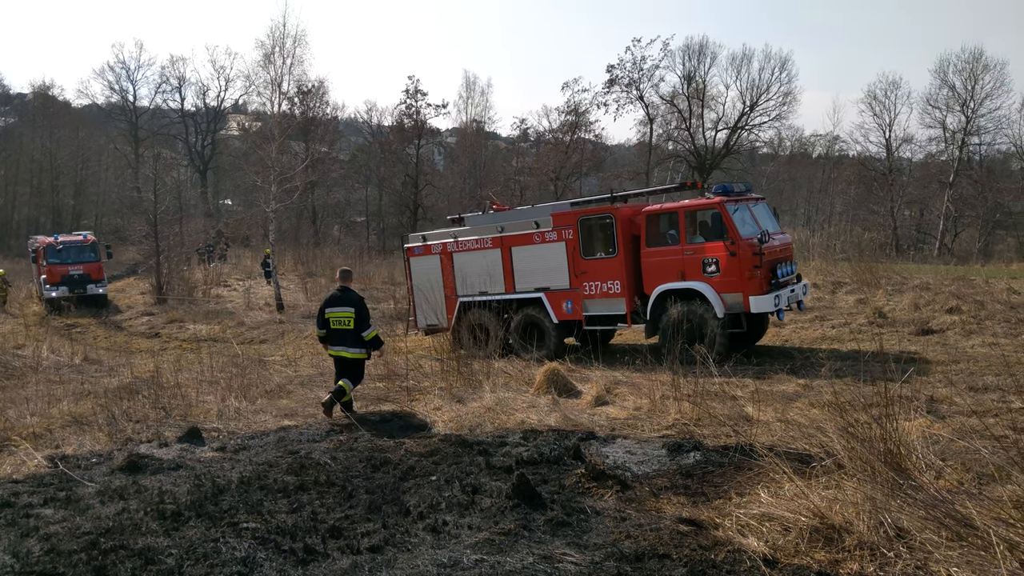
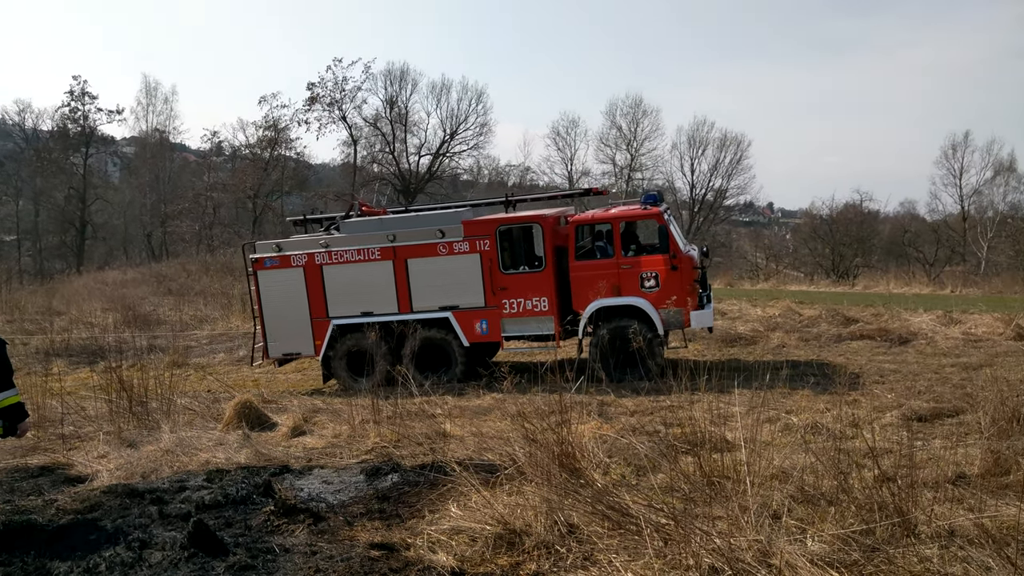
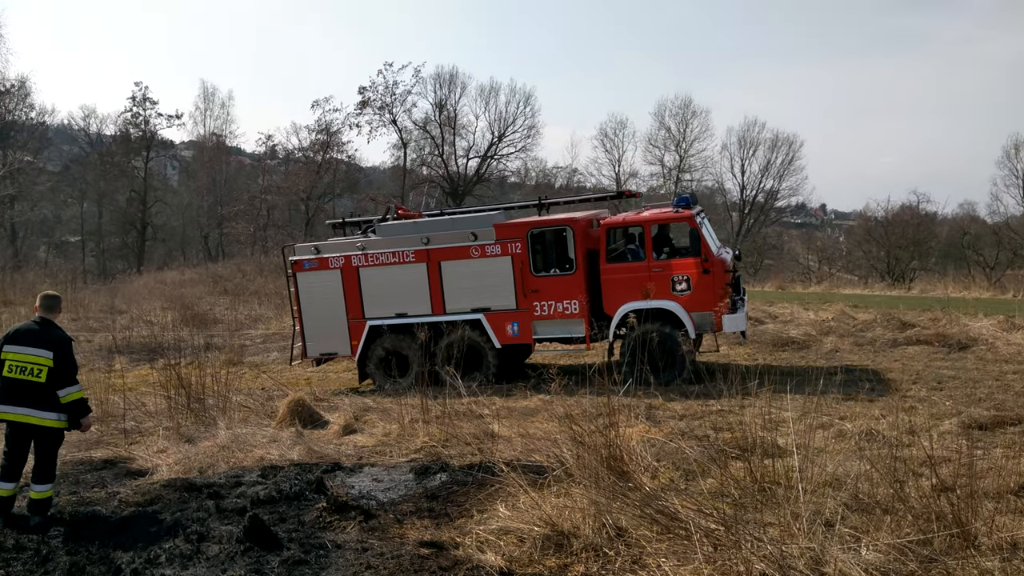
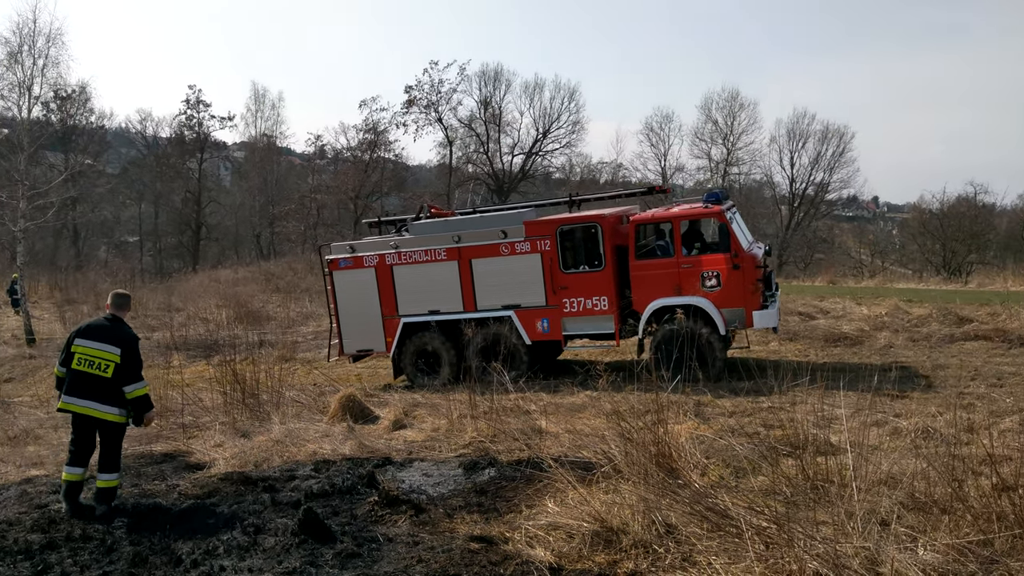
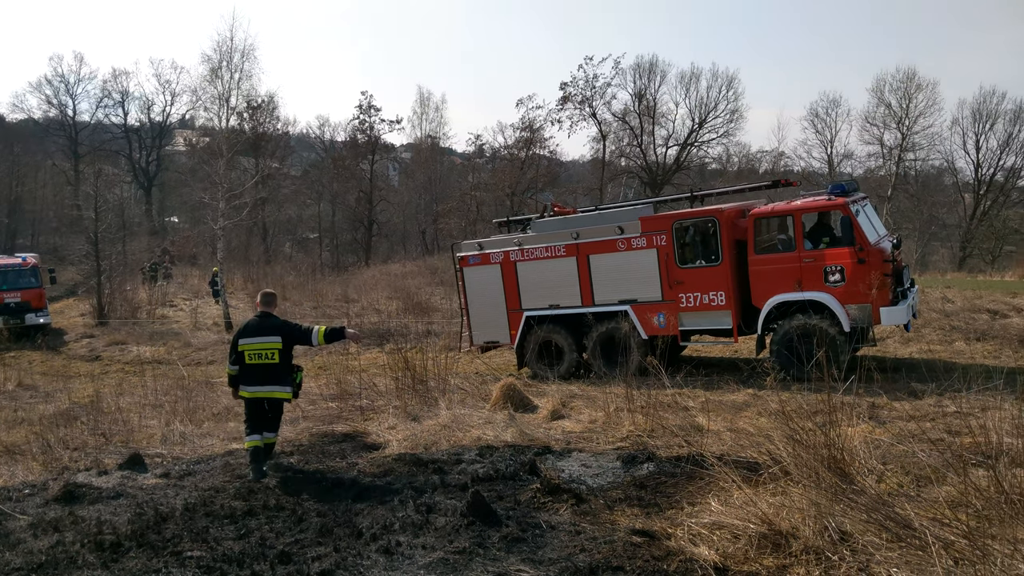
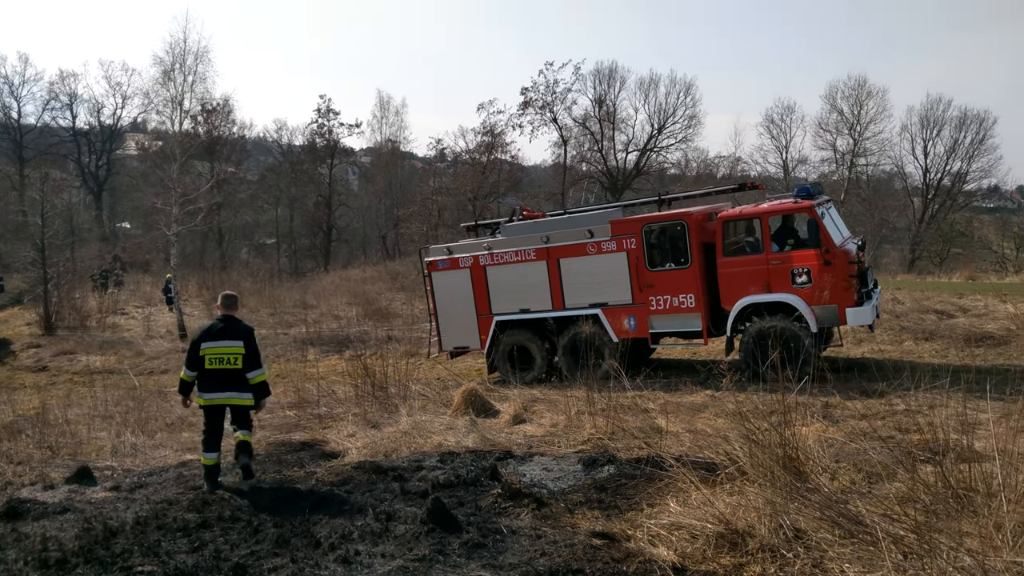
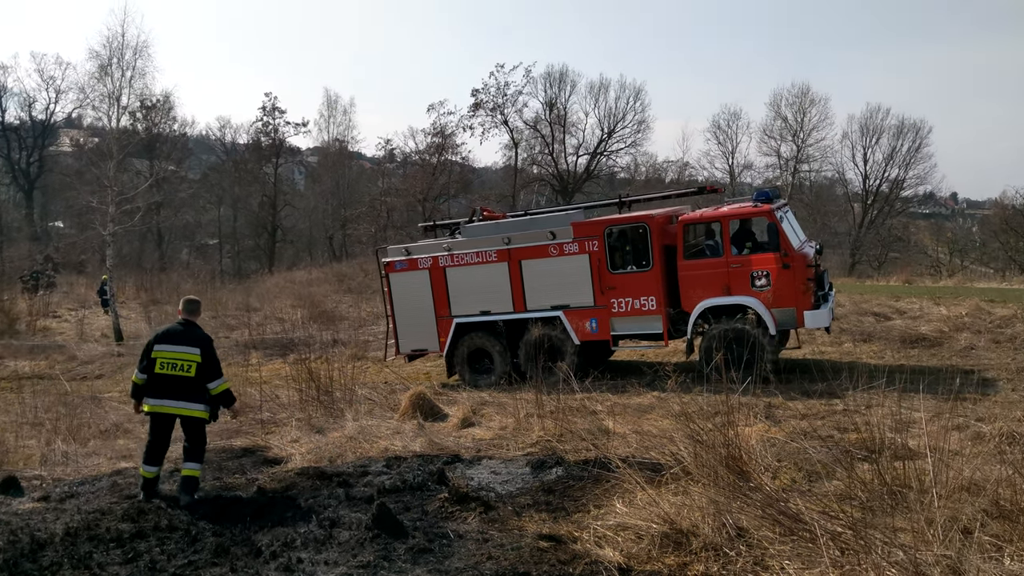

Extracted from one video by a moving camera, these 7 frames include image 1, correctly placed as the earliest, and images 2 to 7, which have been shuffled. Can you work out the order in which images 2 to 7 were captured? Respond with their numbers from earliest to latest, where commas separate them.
5, 6, 7, 4, 3, 2
